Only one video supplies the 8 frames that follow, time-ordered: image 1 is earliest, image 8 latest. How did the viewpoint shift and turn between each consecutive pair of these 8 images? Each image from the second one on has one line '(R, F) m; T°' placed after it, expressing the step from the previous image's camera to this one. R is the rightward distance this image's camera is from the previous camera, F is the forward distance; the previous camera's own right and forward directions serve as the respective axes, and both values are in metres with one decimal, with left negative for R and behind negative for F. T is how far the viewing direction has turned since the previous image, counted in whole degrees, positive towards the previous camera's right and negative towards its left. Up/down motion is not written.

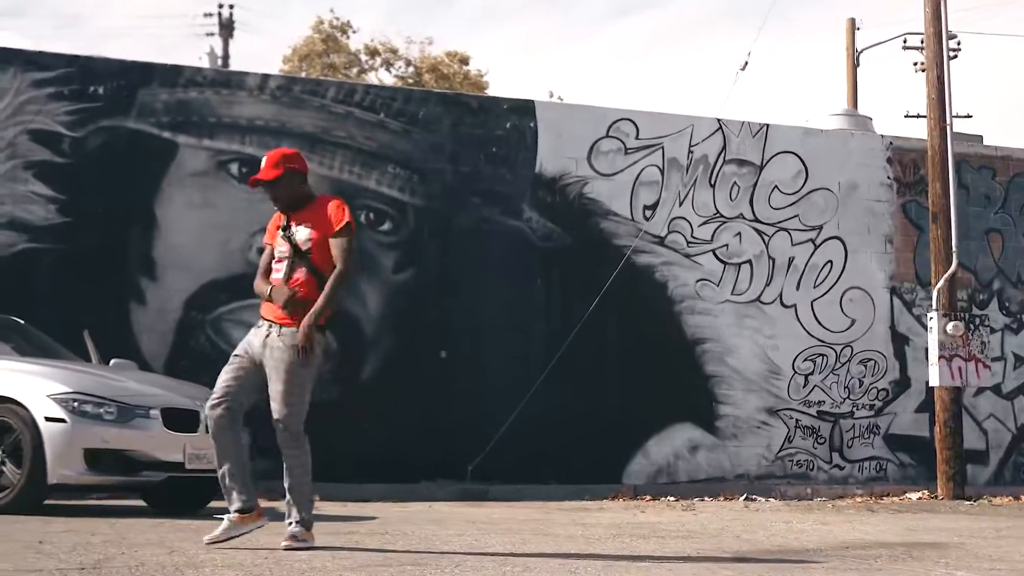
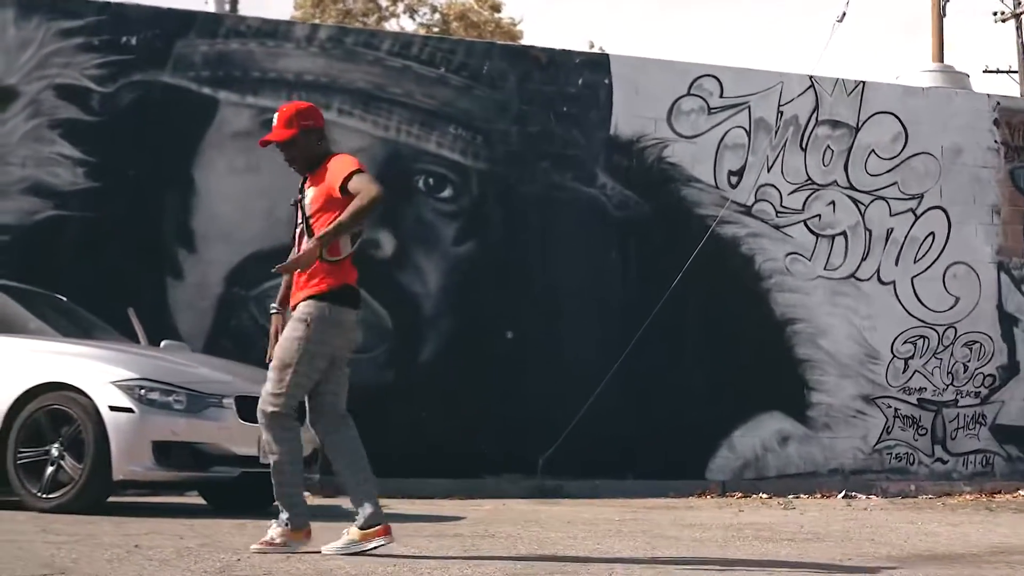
(-0.6, +1.3) m; 0°
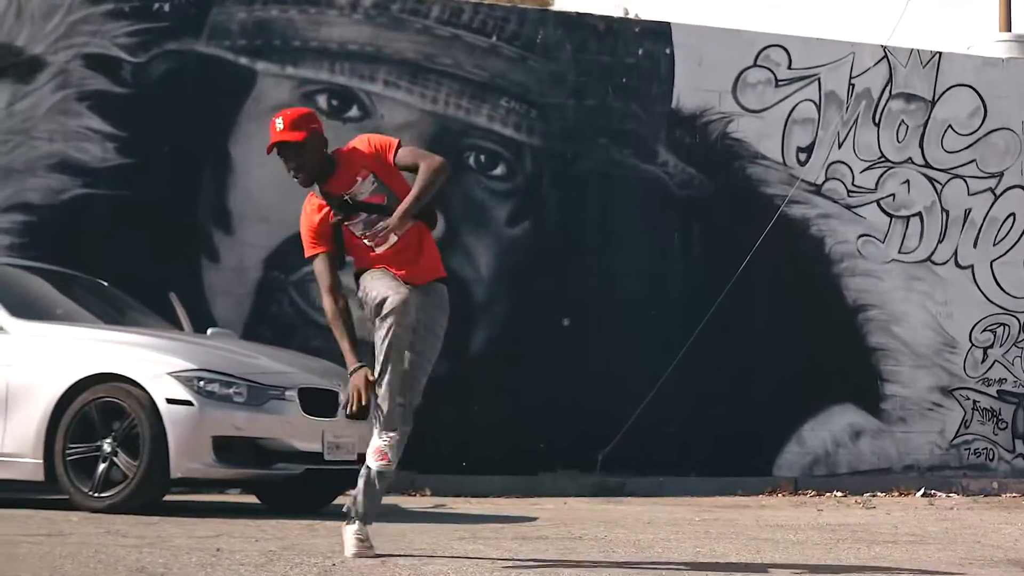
(-0.3, +0.8) m; 0°
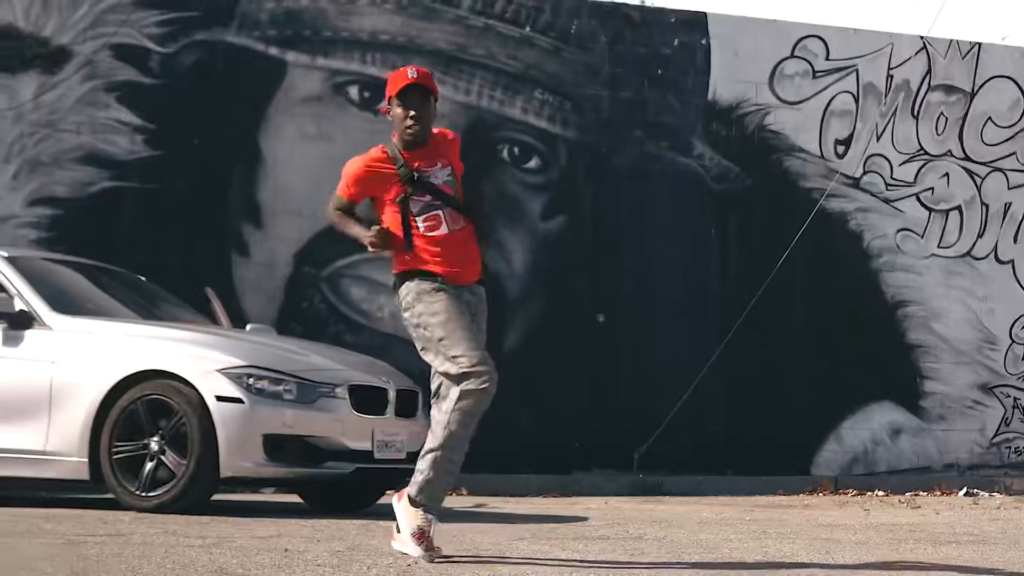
(-0.2, +0.2) m; 0°
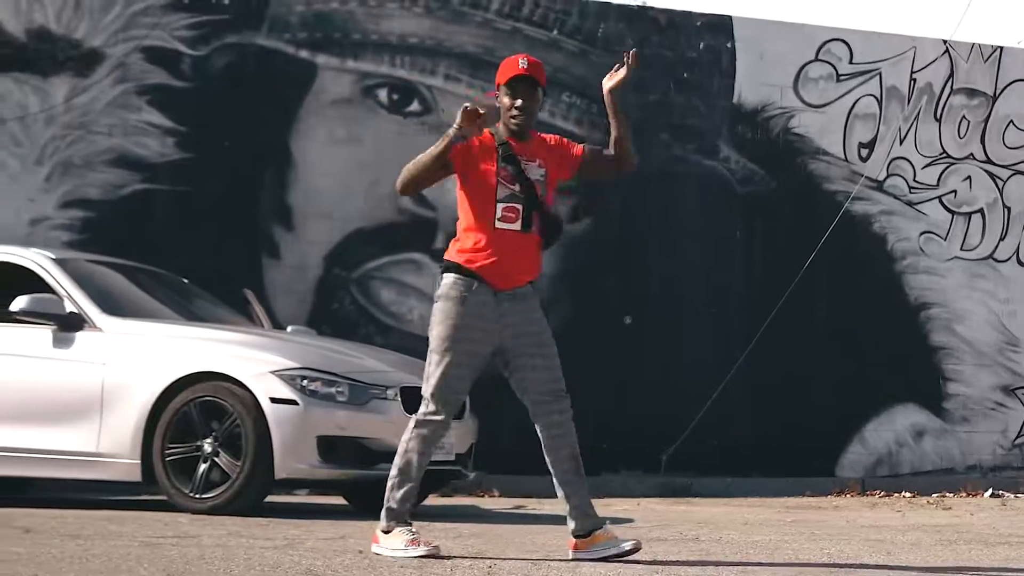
(-0.3, 0.0) m; +1°
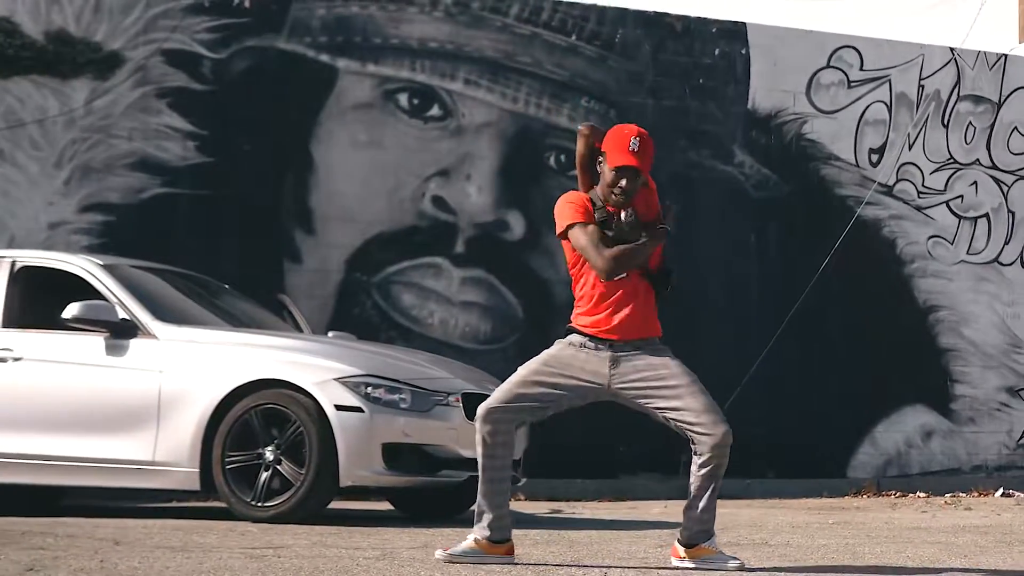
(-0.5, 0.0) m; +2°
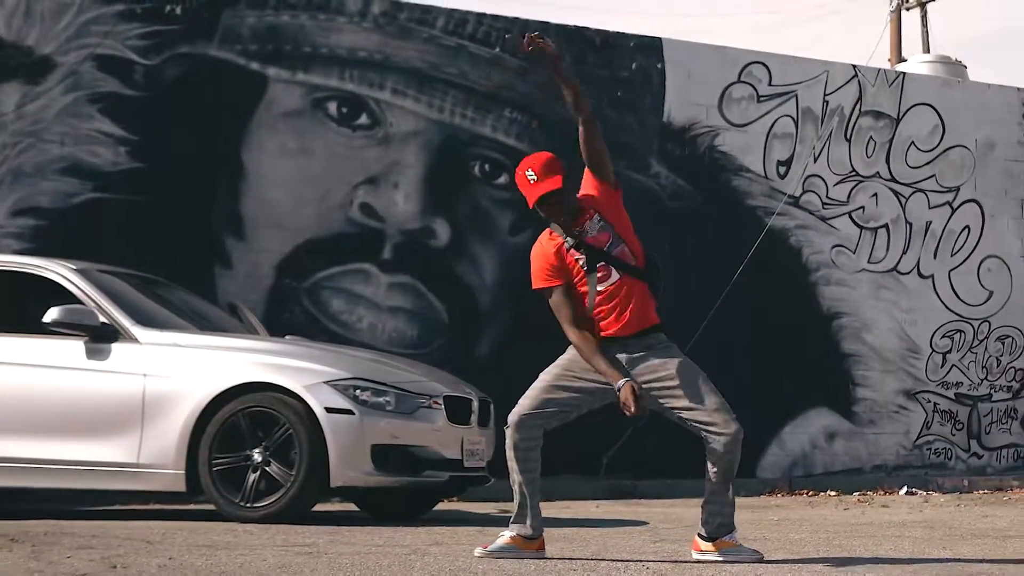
(-0.7, -0.2) m; +6°
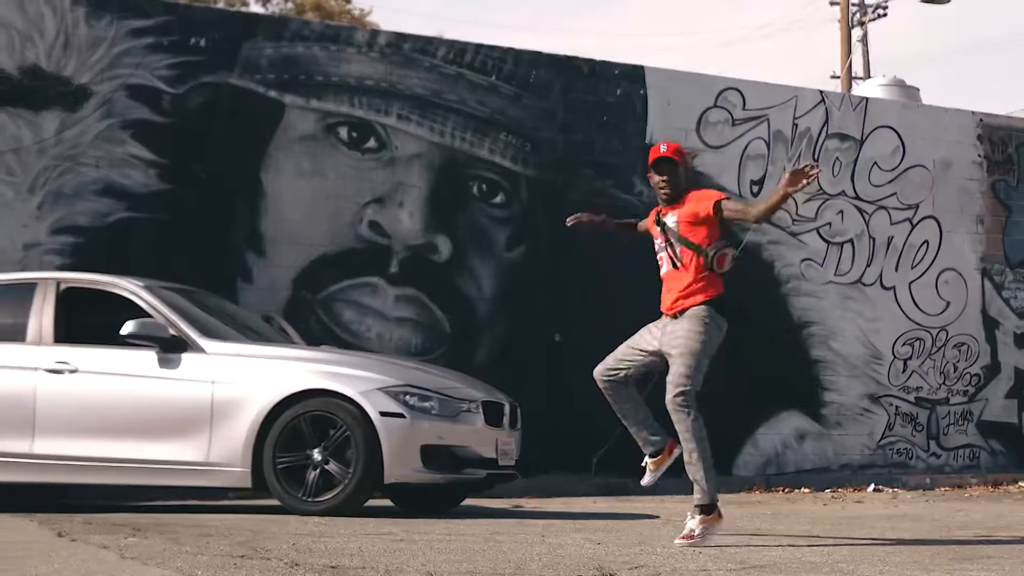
(-0.5, -0.8) m; +2°
